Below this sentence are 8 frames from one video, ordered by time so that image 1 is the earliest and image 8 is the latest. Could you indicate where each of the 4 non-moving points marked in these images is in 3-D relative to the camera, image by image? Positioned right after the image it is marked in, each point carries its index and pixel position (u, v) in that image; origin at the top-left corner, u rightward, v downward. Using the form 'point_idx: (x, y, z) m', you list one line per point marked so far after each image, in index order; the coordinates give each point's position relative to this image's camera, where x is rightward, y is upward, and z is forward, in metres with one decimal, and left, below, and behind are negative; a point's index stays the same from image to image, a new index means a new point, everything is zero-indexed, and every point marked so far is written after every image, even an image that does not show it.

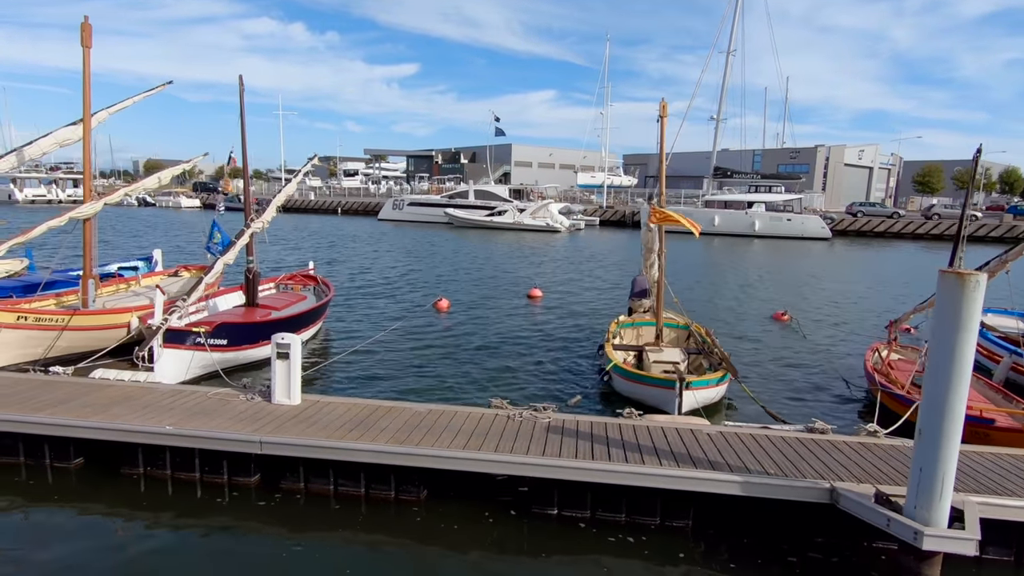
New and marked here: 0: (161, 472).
0: (-5.1, -2.7, +8.4) m
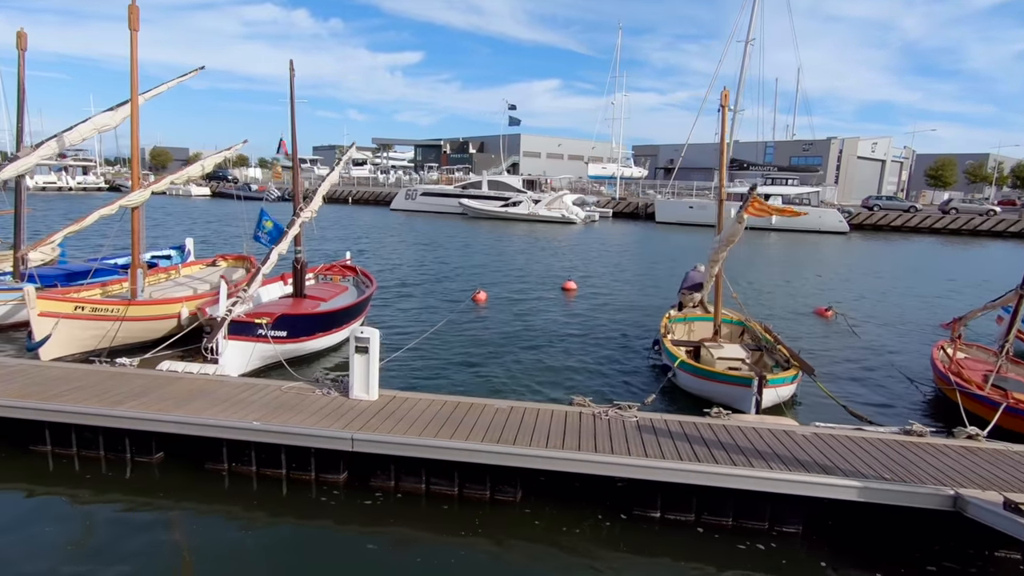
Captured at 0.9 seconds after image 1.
0: (-3.8, -2.6, +8.2) m
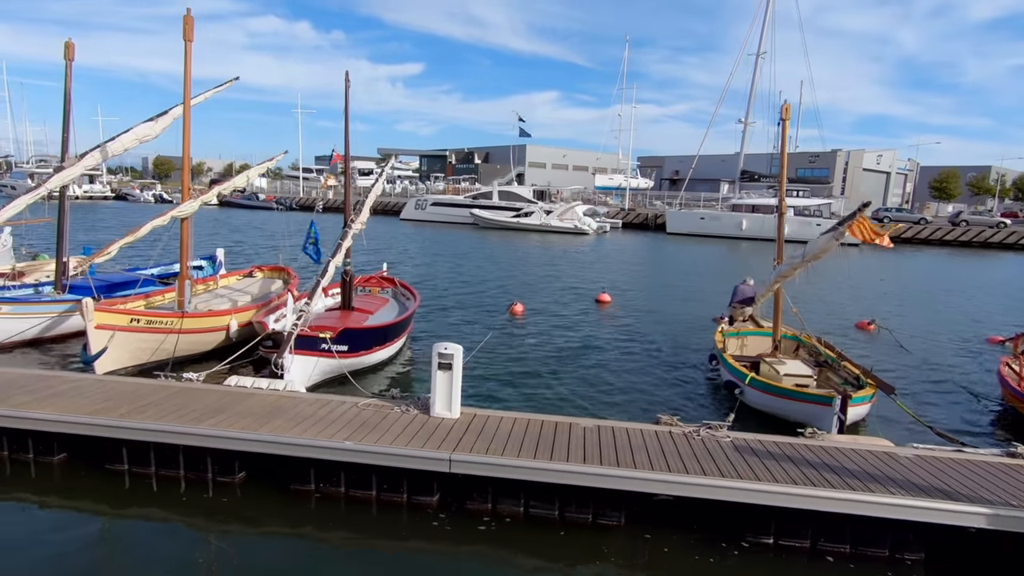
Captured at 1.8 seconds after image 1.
0: (-2.5, -2.8, +8.0) m
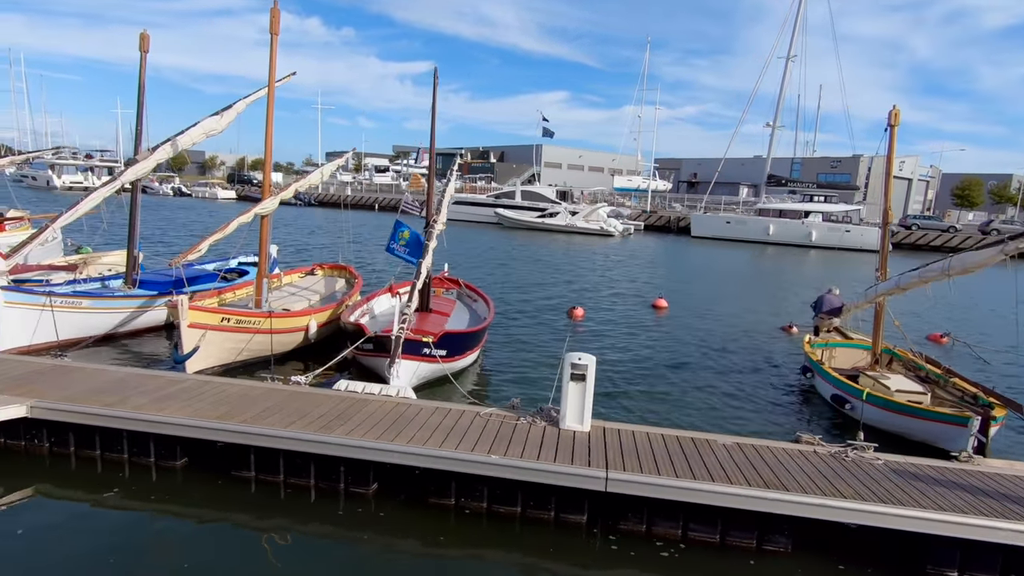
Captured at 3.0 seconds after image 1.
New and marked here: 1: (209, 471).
0: (-0.5, -2.9, +7.6) m
1: (-4.4, -2.7, +8.3) m
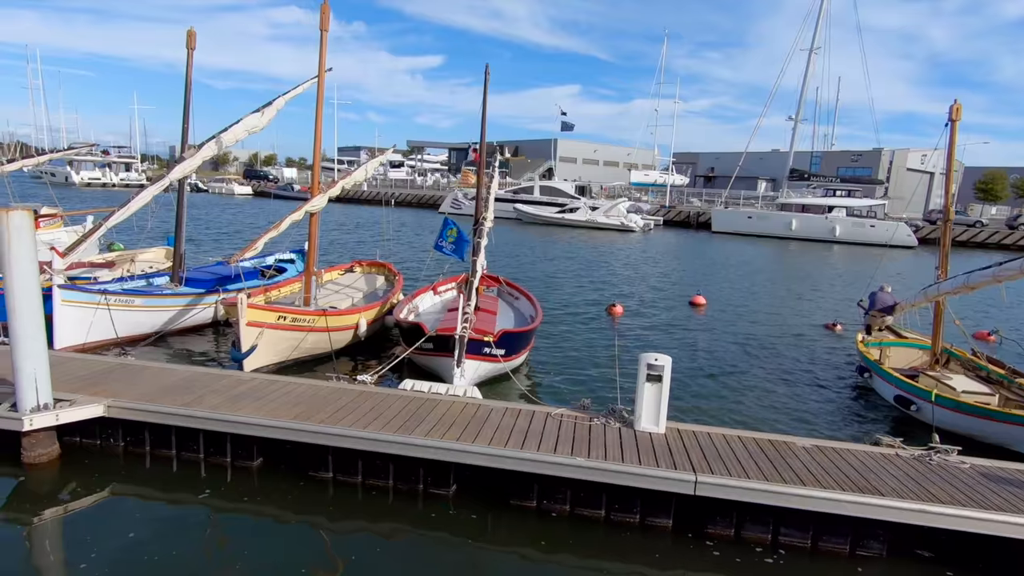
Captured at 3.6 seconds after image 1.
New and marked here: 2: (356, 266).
0: (+0.6, -2.9, +7.5) m
1: (-3.3, -2.7, +8.4) m
2: (-5.2, +0.7, +19.1) m
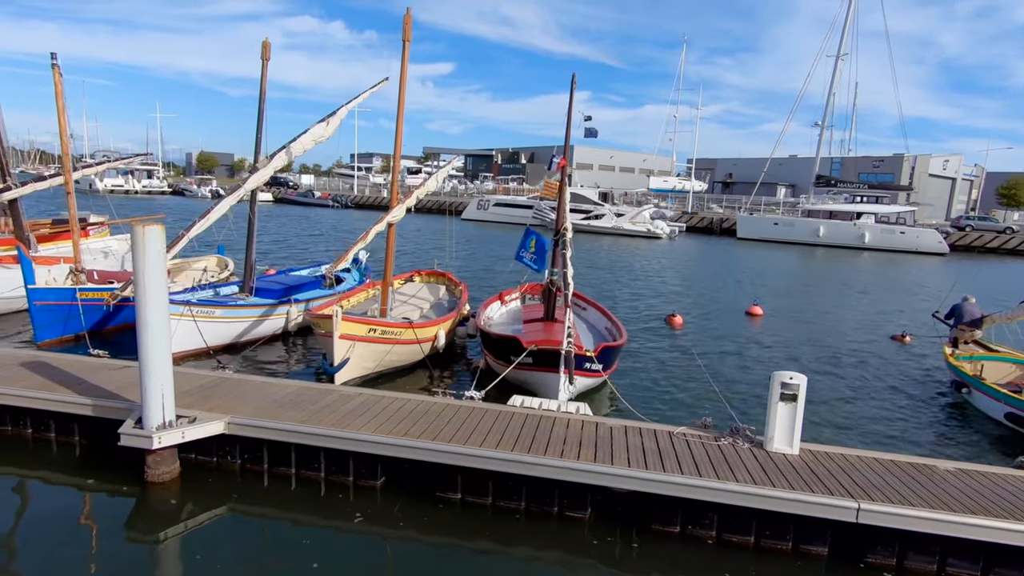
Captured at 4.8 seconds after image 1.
0: (+2.4, -3.1, +7.3) m
1: (-1.5, -2.9, +8.2) m
2: (-3.2, +0.4, +19.0) m
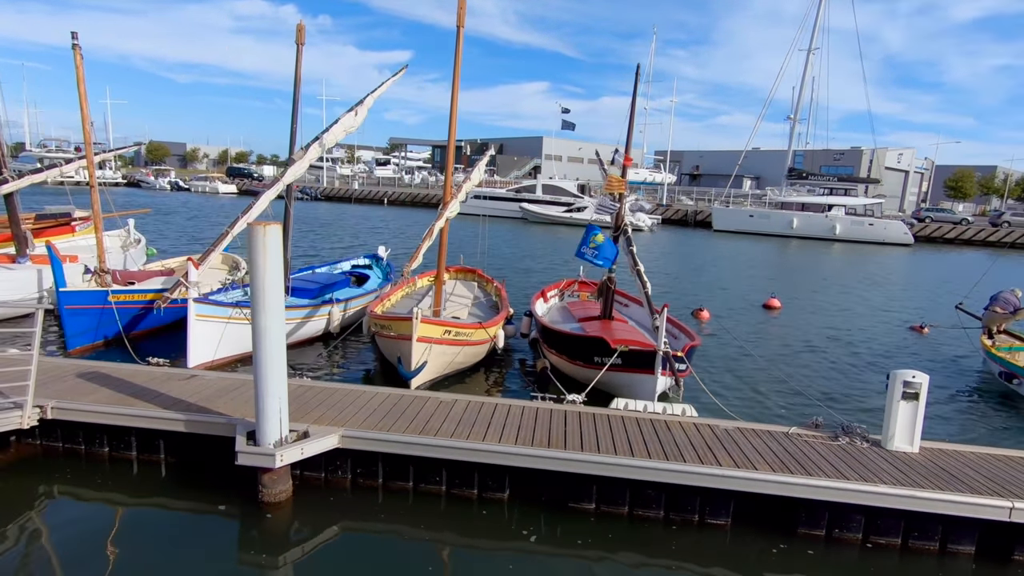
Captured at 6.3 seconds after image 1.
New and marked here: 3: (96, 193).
0: (+4.2, -3.1, +7.3) m
1: (+0.3, -3.0, +7.9) m
2: (-2.1, +0.5, +18.5) m
3: (-10.0, +2.3, +13.9) m
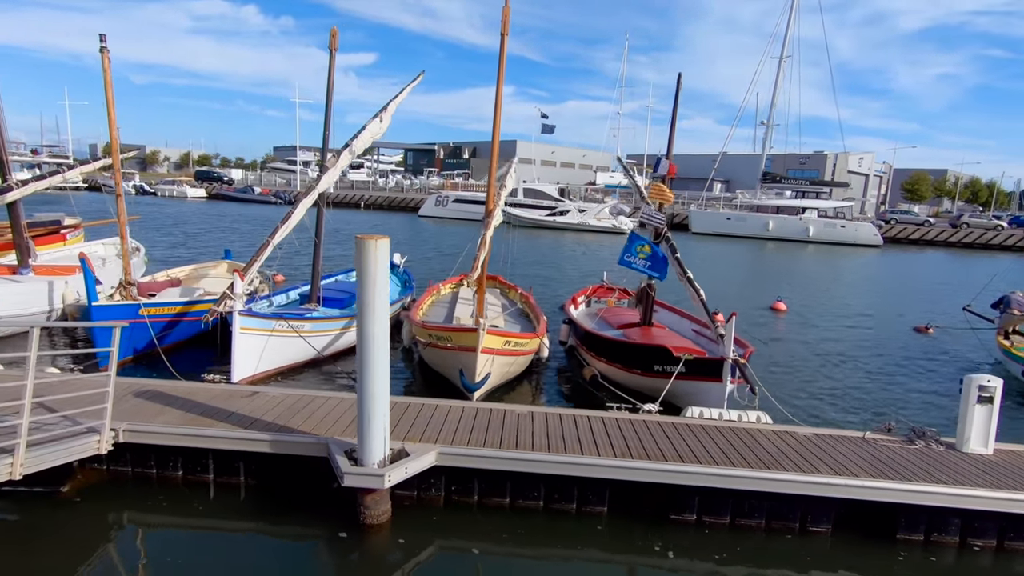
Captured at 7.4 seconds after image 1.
0: (+5.6, -3.2, +7.5) m
1: (+1.7, -3.1, +7.9) m
2: (-1.4, +0.3, +18.4) m
3: (-9.1, +2.0, +13.3) m
